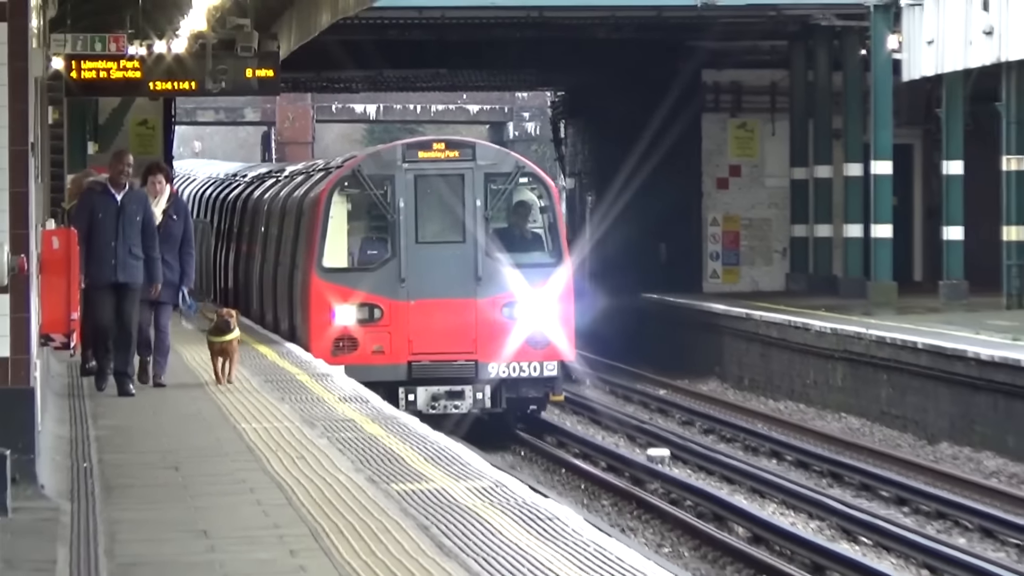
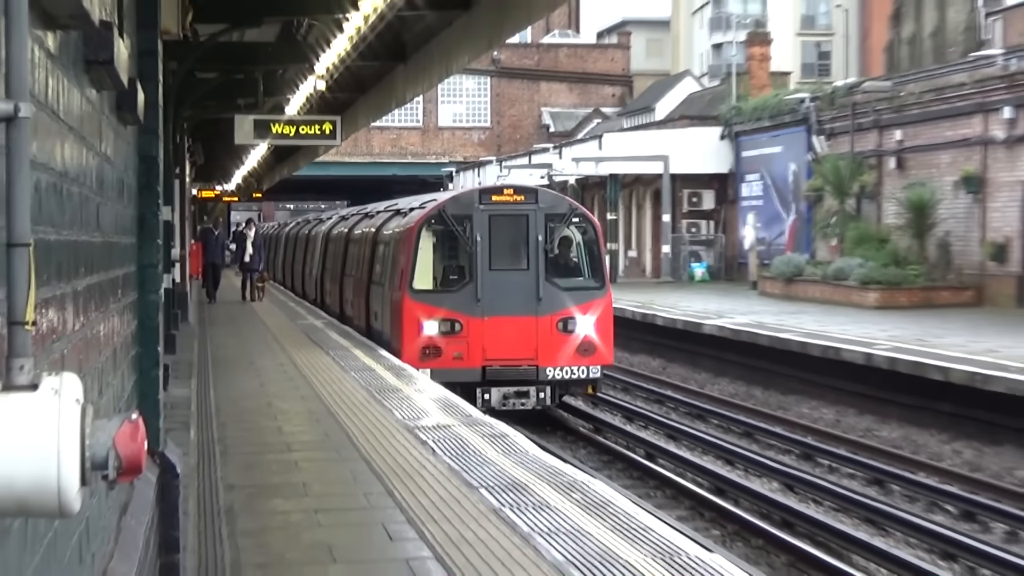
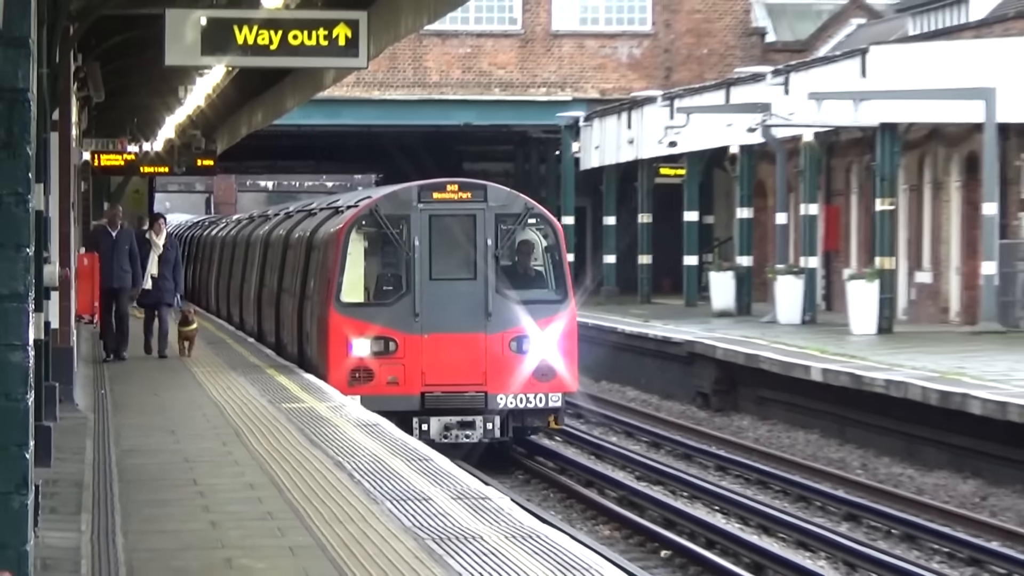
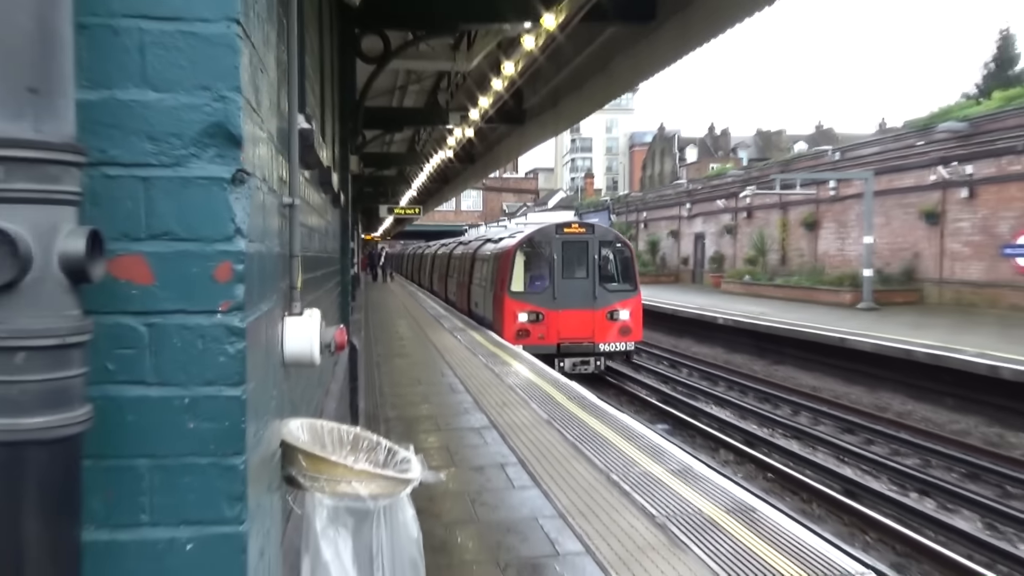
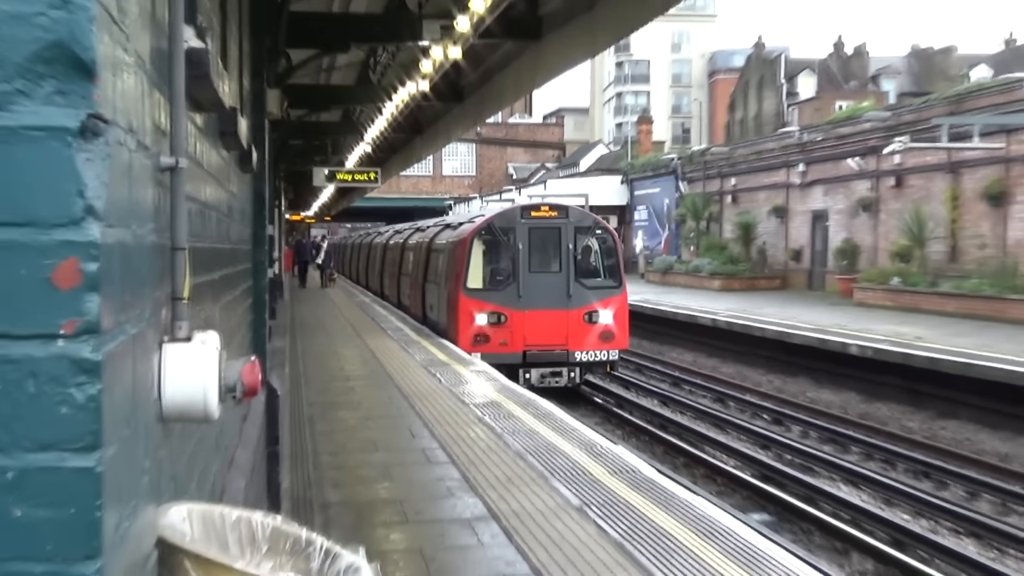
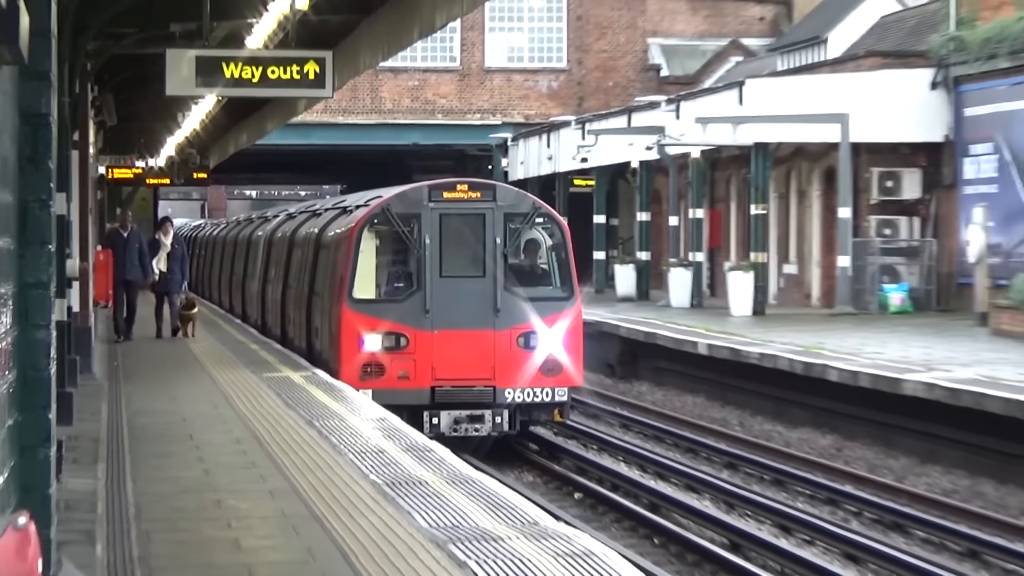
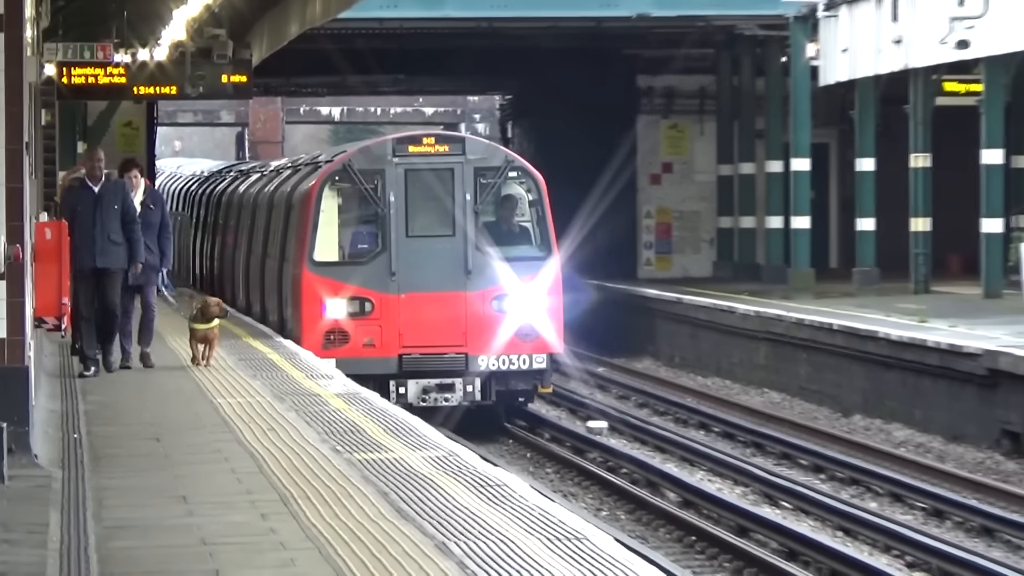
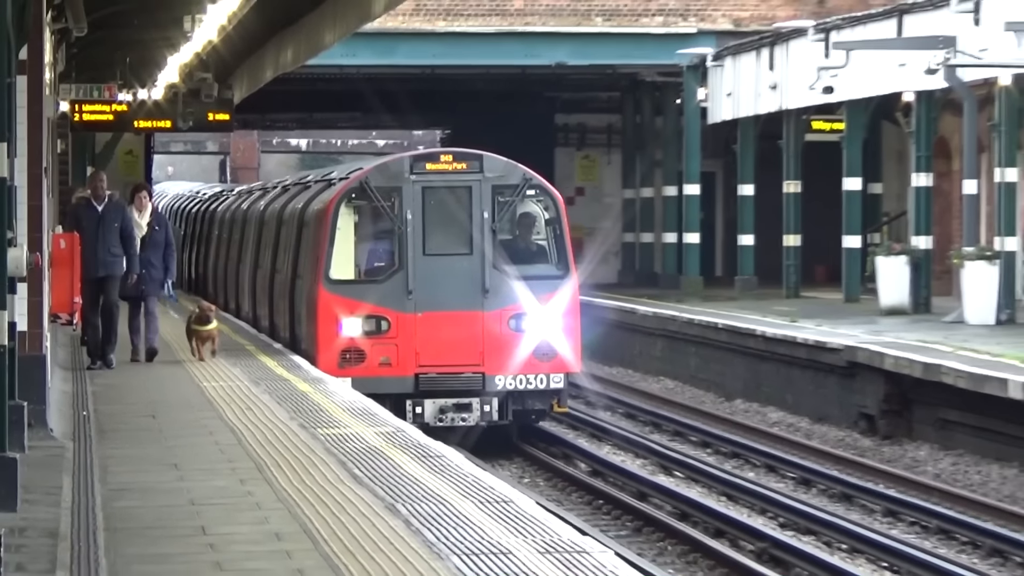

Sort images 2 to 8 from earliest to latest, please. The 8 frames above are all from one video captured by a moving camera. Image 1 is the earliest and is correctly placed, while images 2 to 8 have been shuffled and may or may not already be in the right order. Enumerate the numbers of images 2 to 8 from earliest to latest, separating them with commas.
7, 8, 3, 6, 2, 5, 4
